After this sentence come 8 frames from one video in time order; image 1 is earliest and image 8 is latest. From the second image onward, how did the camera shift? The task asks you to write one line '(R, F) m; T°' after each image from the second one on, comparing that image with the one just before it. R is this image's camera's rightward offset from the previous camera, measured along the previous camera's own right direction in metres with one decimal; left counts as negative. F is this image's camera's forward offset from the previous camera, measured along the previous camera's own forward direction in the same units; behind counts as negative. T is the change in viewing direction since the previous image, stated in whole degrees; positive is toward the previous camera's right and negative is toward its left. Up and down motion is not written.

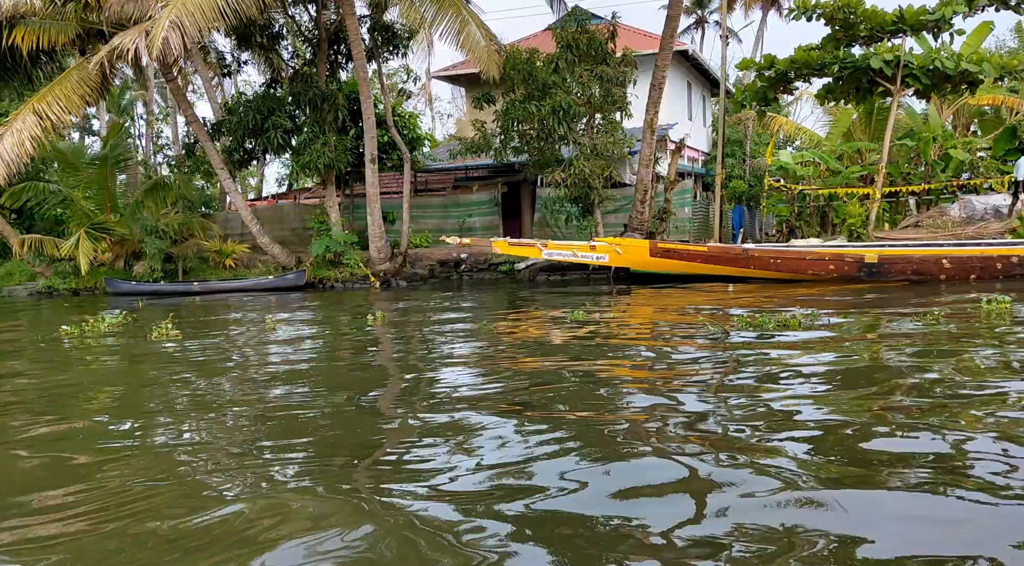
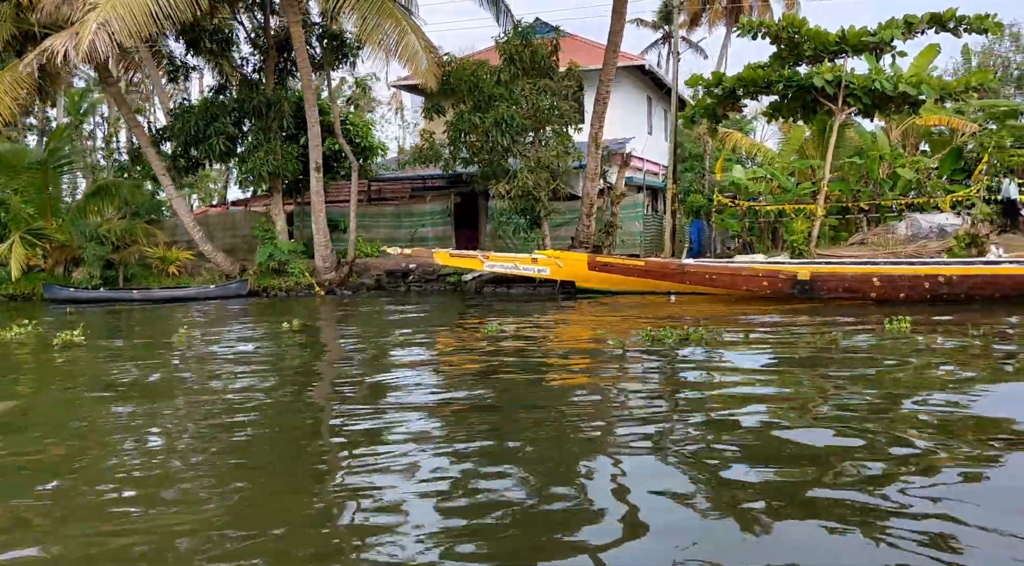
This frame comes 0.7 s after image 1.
(-0.2, +0.1) m; +4°
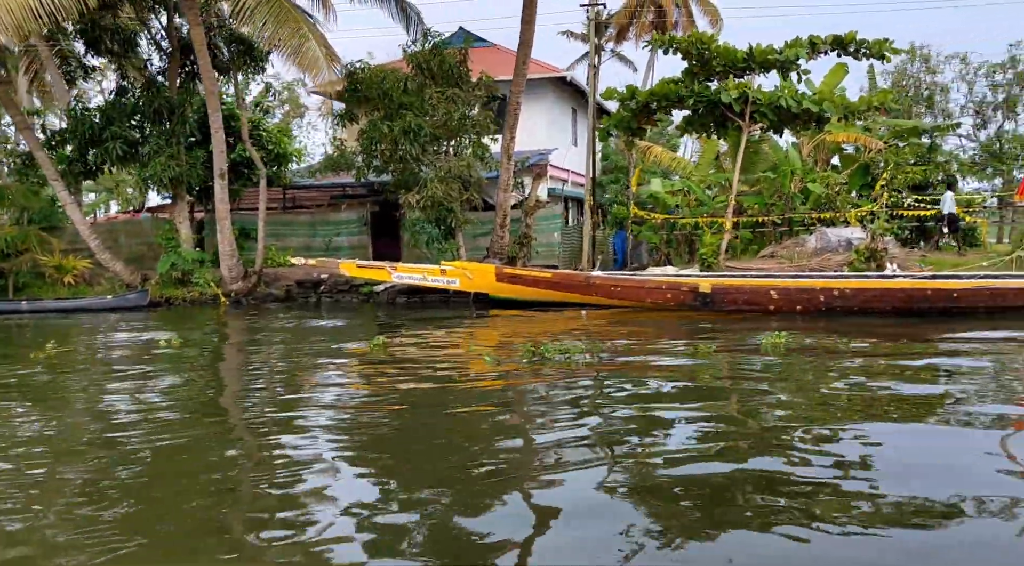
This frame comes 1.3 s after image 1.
(-0.4, +0.2) m; +6°
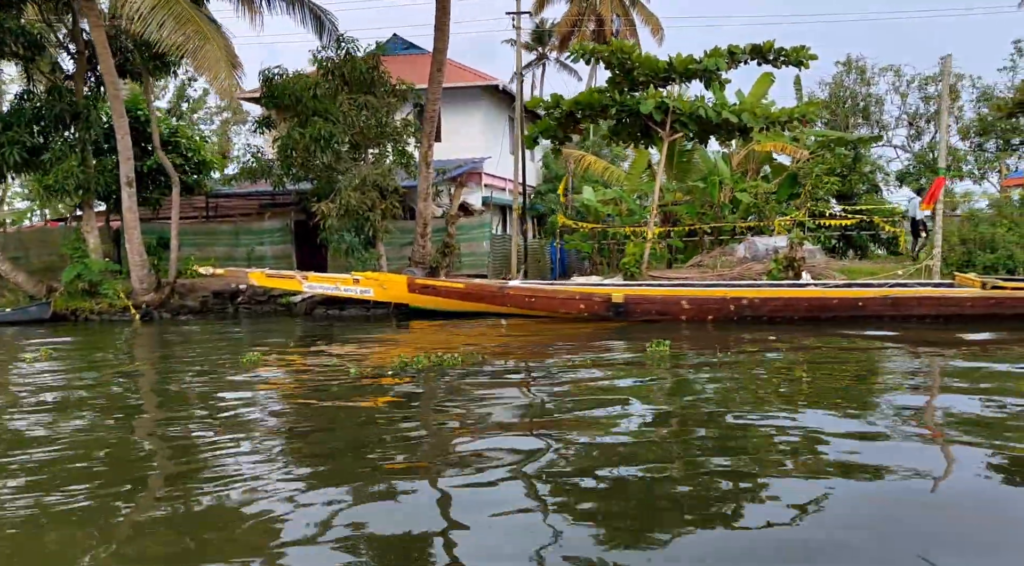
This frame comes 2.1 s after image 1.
(-0.7, +0.3) m; +7°
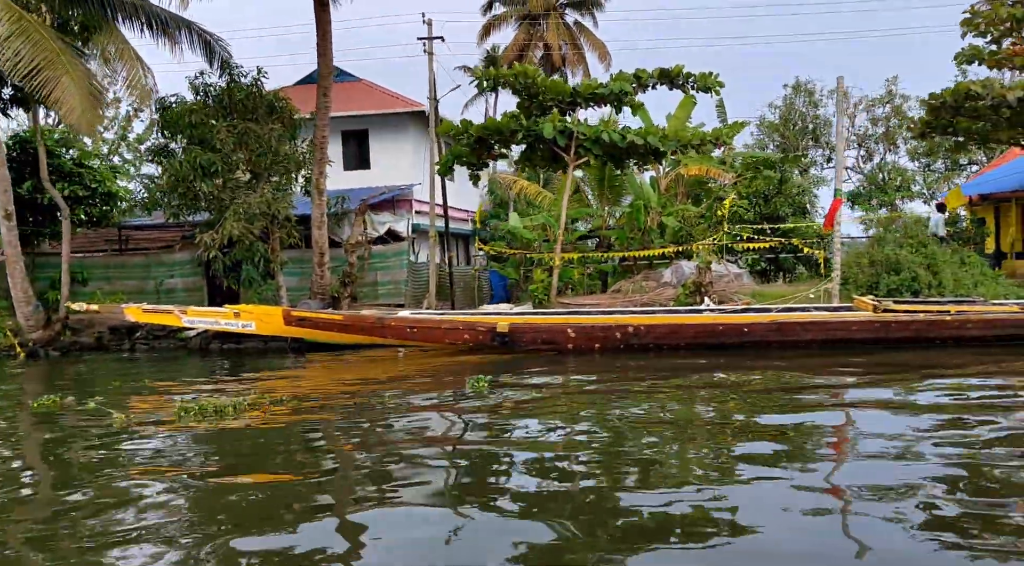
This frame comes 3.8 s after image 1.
(0.0, +0.4) m; +5°
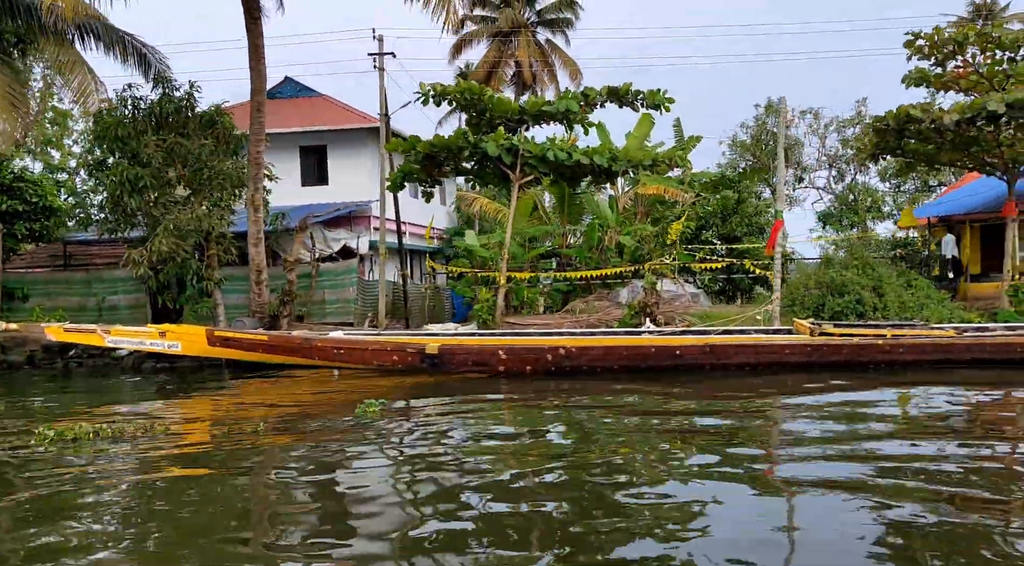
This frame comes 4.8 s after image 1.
(+0.3, +0.1) m; +1°
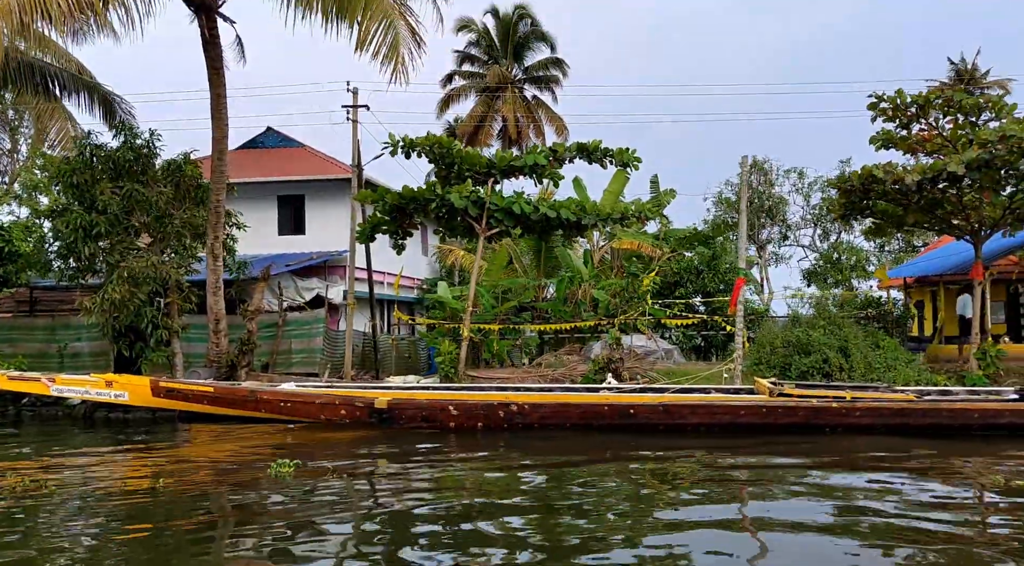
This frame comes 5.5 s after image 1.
(+0.2, +0.1) m; +1°
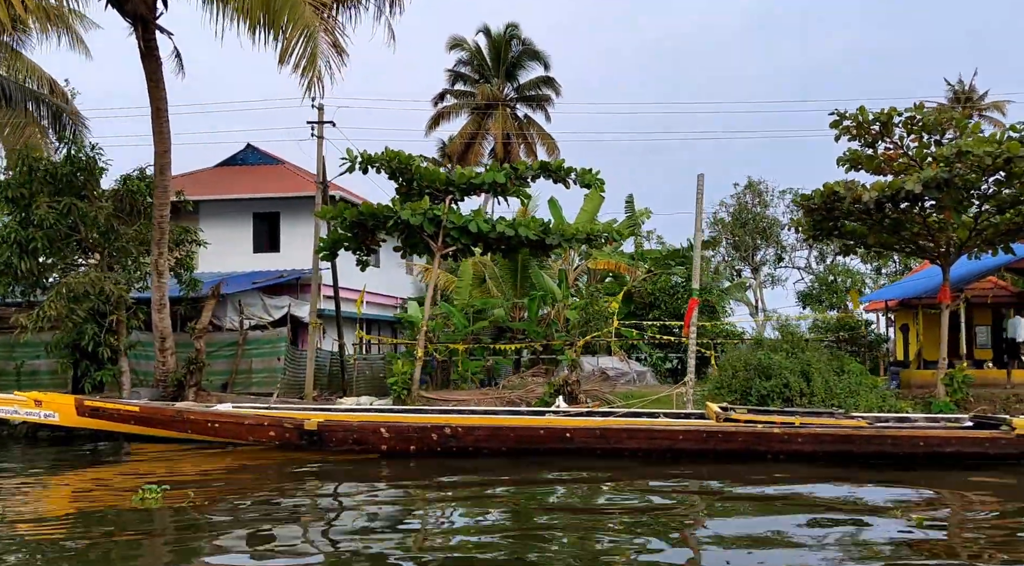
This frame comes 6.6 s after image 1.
(+0.4, +0.2) m; 0°
